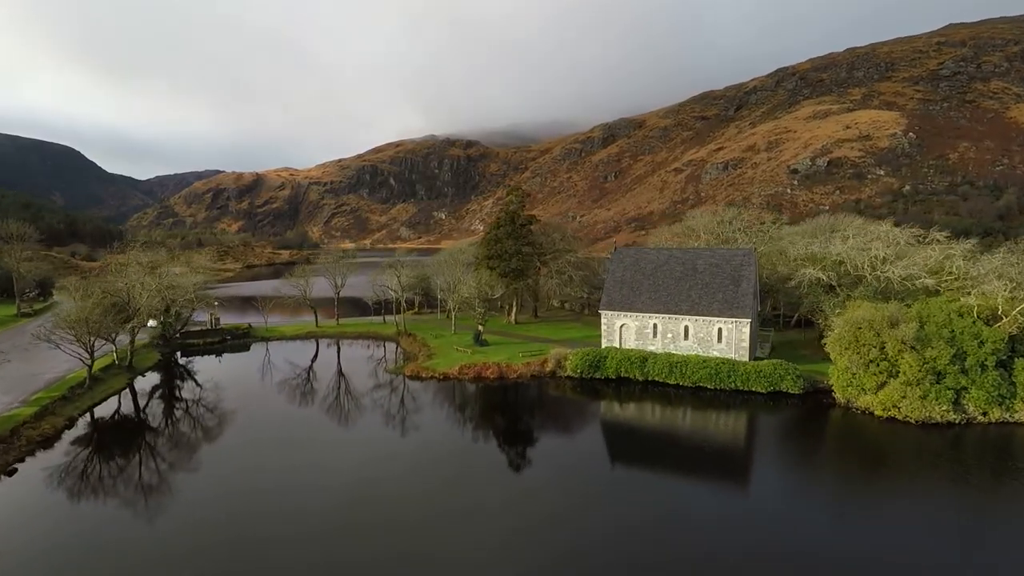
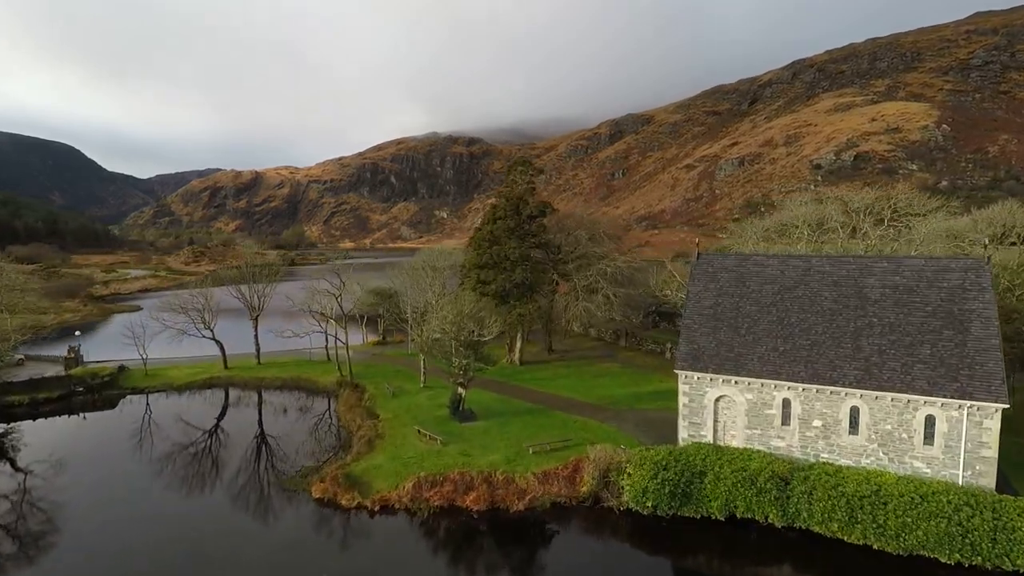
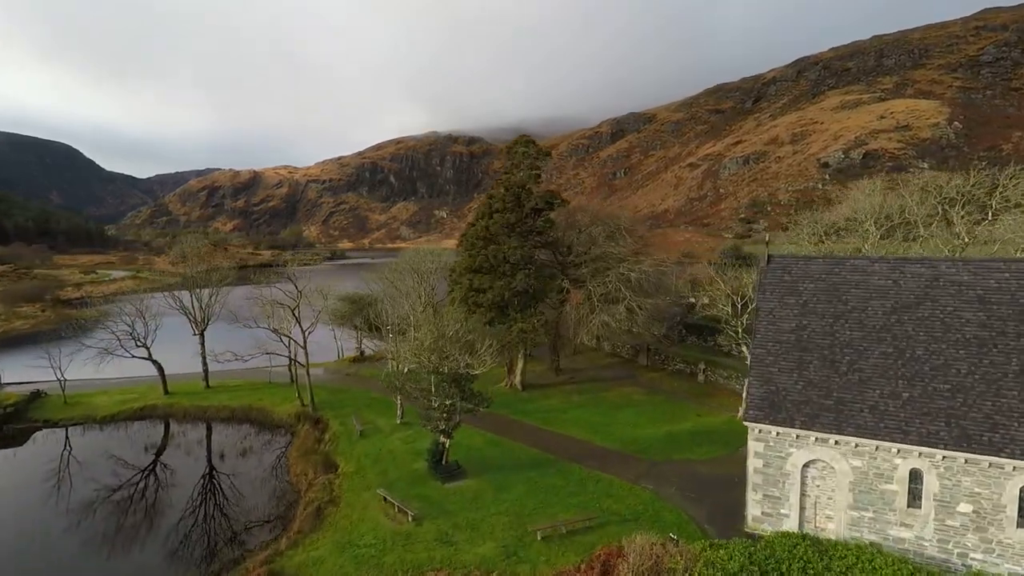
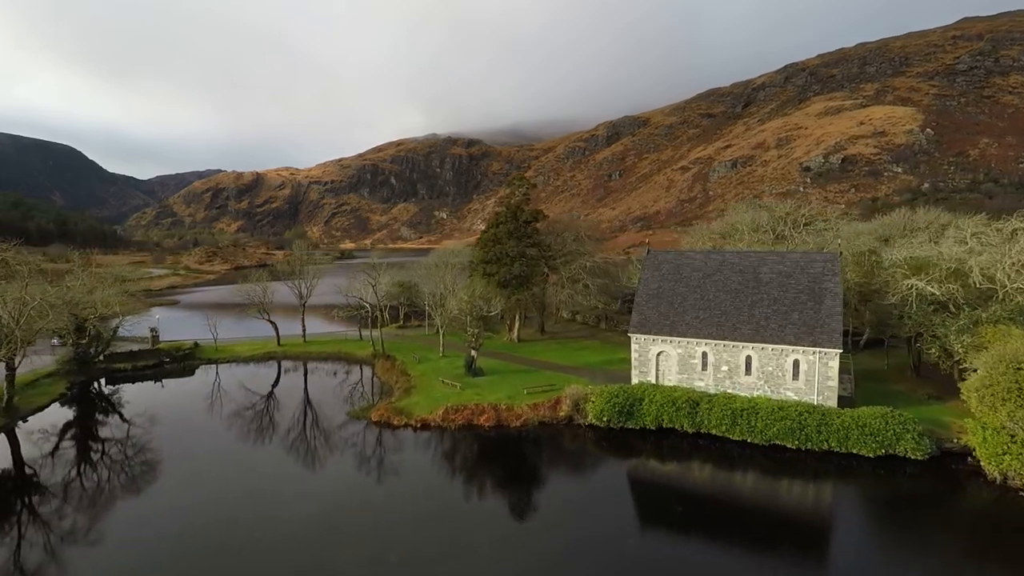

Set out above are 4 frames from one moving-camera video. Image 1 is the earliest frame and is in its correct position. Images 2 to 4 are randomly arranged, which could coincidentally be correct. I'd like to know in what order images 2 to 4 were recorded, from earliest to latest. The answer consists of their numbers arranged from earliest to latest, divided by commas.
4, 2, 3
